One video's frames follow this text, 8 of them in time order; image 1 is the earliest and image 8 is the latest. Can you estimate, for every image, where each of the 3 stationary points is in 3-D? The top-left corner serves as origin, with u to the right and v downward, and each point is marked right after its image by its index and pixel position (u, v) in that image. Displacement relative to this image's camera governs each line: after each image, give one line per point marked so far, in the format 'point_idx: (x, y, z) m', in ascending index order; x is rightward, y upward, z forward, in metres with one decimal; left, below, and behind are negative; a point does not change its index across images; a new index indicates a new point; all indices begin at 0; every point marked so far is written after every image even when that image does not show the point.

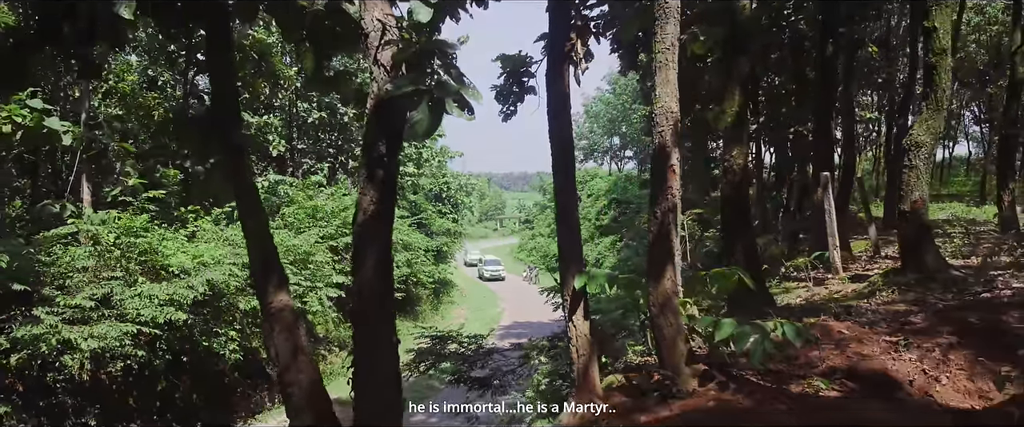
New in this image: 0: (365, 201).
0: (-0.8, +0.1, +3.6) m
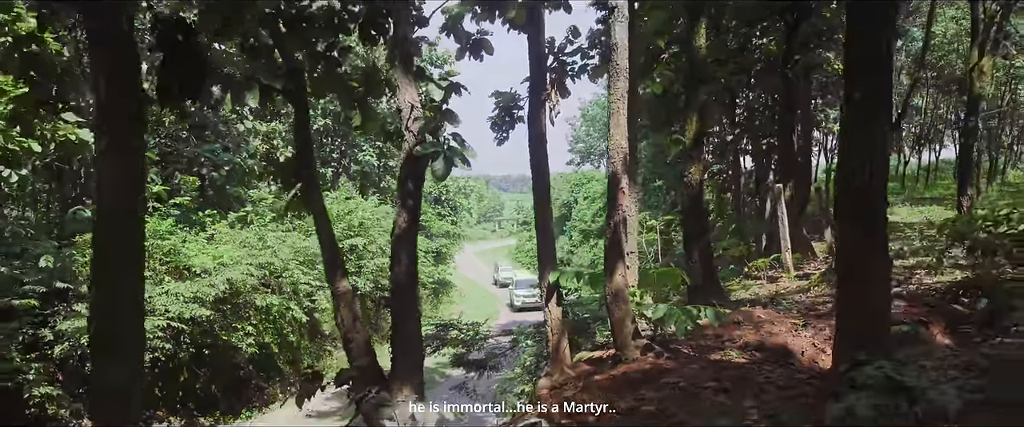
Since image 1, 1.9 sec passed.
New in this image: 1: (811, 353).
0: (-0.9, 0.0, +4.6) m
1: (+2.1, -1.0, +4.3) m
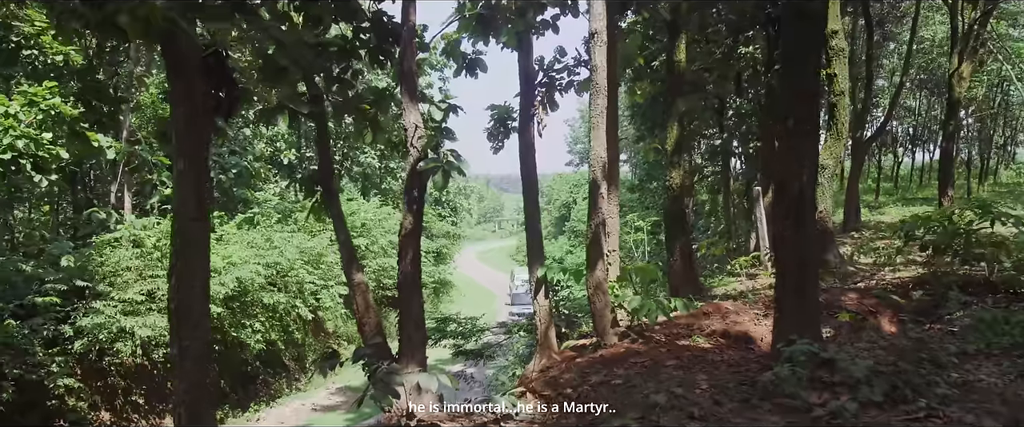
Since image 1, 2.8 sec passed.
0: (-1.0, 0.0, +5.2) m
1: (+2.0, -1.0, +4.9) m
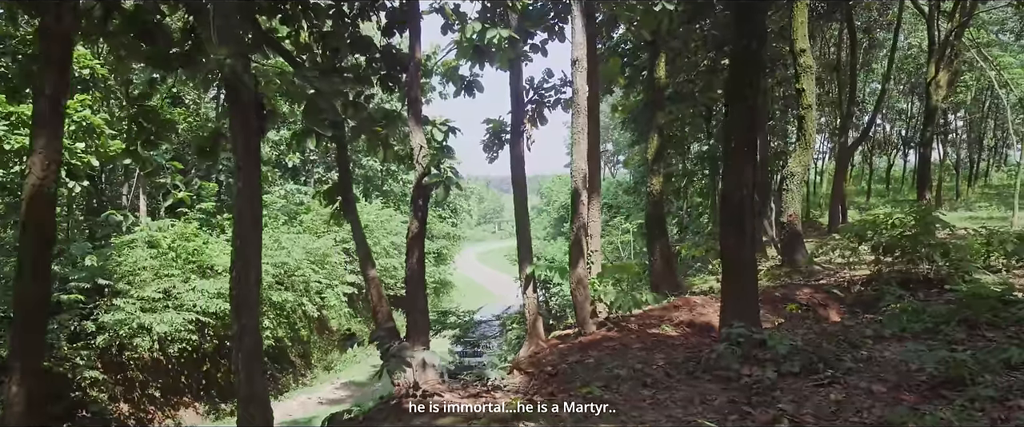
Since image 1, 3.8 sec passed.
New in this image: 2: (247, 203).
0: (-1.0, -0.1, +5.9) m
1: (+2.0, -1.0, +5.6) m
2: (-1.5, +0.1, +3.5) m
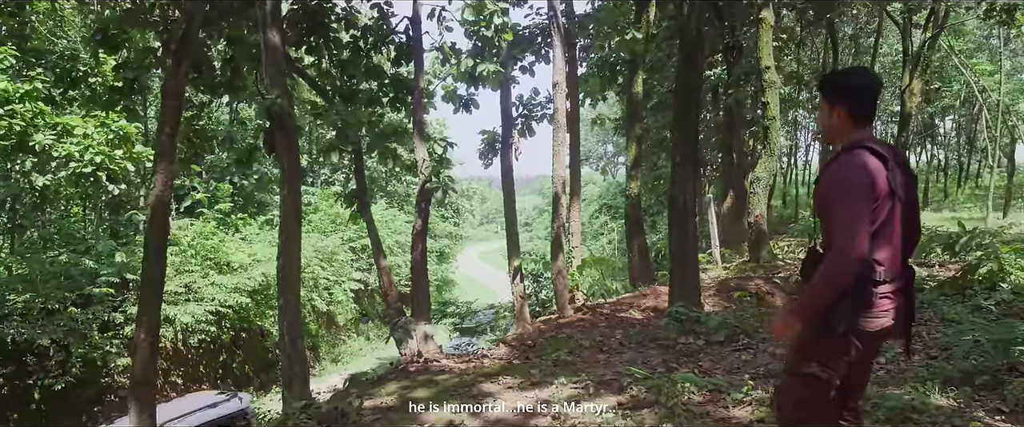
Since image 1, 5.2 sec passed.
0: (-1.1, -0.1, +6.8) m
1: (+1.8, -1.0, +6.5) m
2: (-1.6, +0.1, +4.4) m
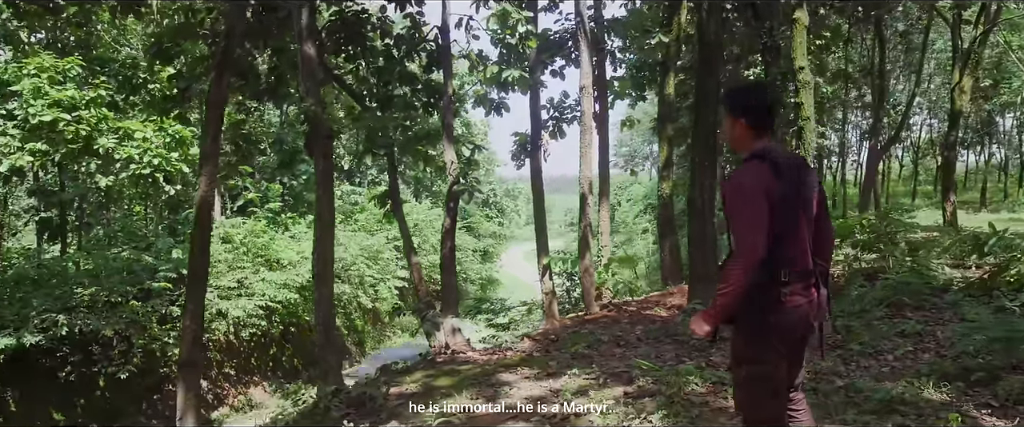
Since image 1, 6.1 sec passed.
0: (-0.8, -0.1, +7.1) m
1: (+2.1, -1.0, +6.6) m
2: (-1.5, +0.1, +4.8) m
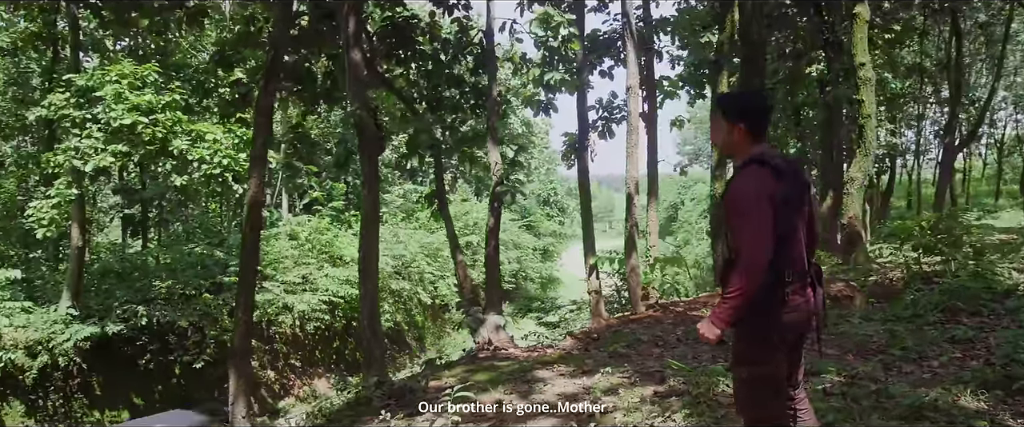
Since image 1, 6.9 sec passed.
0: (-0.3, -0.1, +7.3) m
1: (+2.6, -1.1, +6.5) m
2: (-1.1, +0.1, +5.0) m
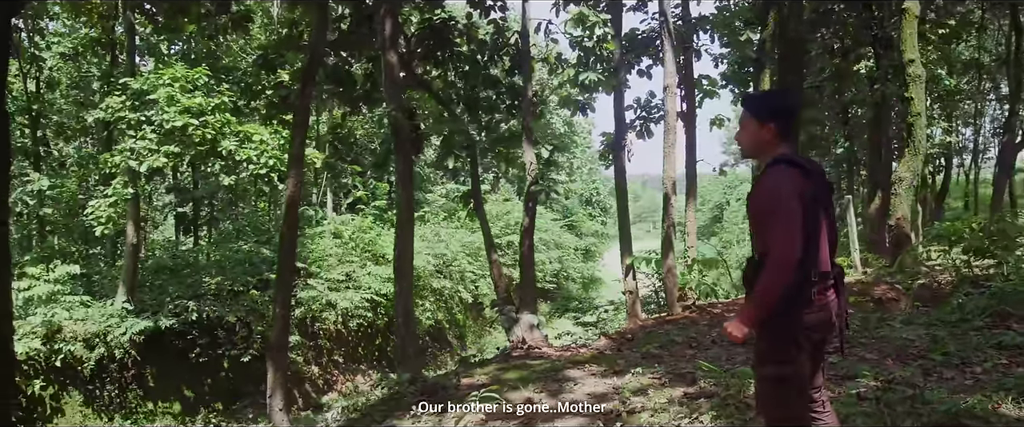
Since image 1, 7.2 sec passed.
0: (+0.2, -0.1, +7.4) m
1: (+3.0, -1.1, +6.3) m
2: (-0.9, +0.1, +5.1) m
